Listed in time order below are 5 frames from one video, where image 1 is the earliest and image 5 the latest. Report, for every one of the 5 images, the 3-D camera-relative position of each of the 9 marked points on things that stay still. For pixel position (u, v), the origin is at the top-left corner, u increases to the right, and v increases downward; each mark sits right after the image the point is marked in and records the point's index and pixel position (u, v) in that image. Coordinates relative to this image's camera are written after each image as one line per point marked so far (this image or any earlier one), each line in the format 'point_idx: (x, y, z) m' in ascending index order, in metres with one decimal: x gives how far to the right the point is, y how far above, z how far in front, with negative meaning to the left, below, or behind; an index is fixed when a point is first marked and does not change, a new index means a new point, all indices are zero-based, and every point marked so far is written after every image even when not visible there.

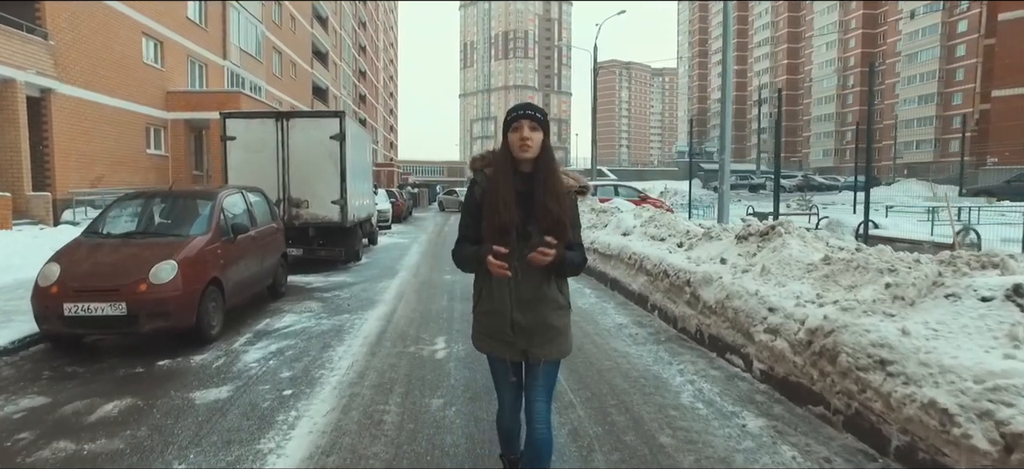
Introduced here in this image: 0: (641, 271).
0: (+1.6, -0.5, +8.7) m
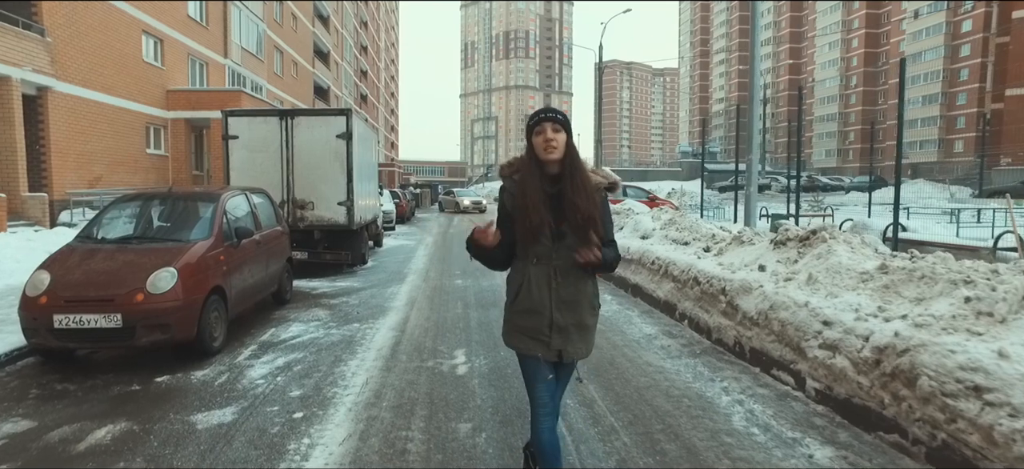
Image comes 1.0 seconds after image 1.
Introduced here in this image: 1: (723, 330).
0: (+1.9, -0.5, +8.2) m
1: (+1.9, -0.9, +6.2) m
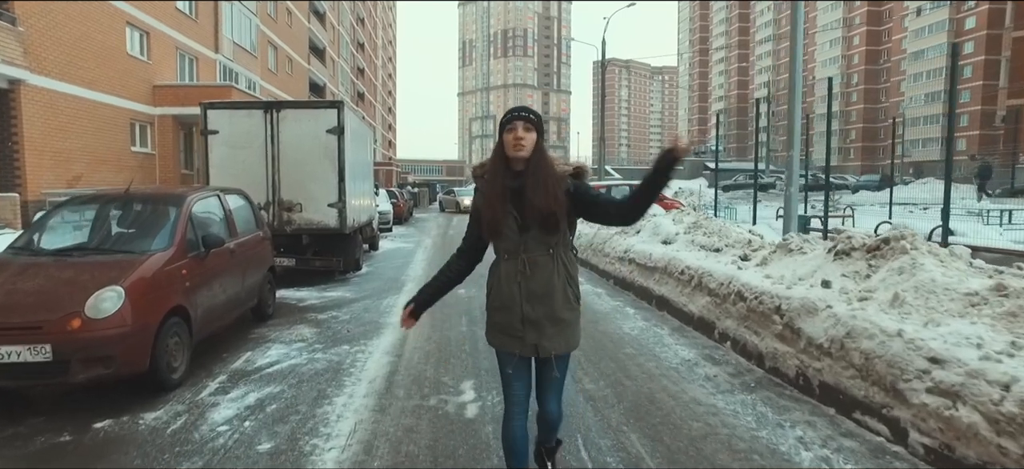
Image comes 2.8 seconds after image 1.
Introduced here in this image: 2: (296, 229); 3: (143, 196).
0: (+2.0, -0.6, +7.2) m
1: (+2.0, -0.9, +5.2) m
2: (-3.3, +0.1, +10.4) m
3: (-3.3, +0.3, +6.2) m
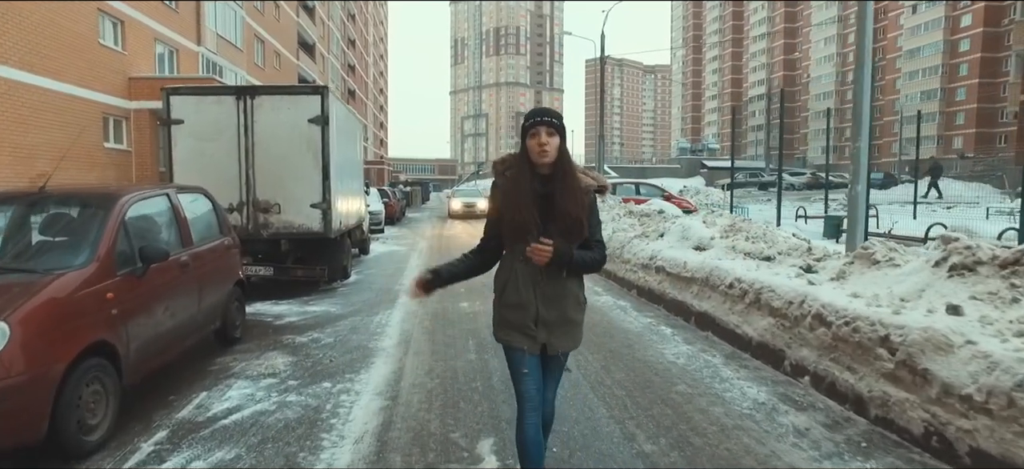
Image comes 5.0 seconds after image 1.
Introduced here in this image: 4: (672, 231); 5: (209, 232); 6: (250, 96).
0: (+2.2, -0.6, +5.9) m
1: (+2.2, -1.0, +4.0) m
2: (-3.1, 0.0, +9.1) m
3: (-3.2, +0.3, +4.9) m
4: (+2.3, 0.0, +10.0) m
5: (-2.7, 0.0, +6.2) m
6: (-3.4, +1.8, +8.9) m
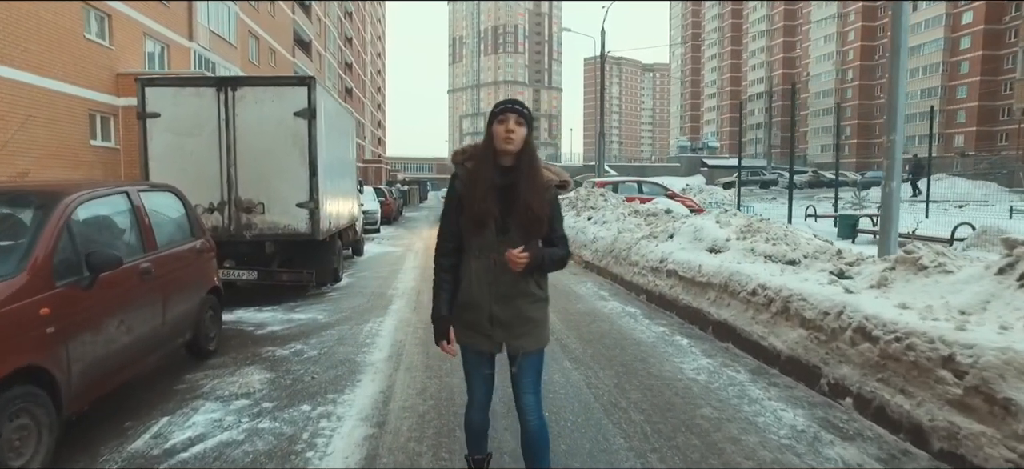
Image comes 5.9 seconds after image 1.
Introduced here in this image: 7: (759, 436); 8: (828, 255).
0: (+2.2, -0.7, +5.3) m
1: (+2.2, -1.0, +3.4) m
2: (-3.1, 0.0, +8.5) m
3: (-3.1, +0.3, +4.3) m
4: (+2.3, 0.0, +9.4) m
5: (-2.7, 0.0, +5.6) m
6: (-3.4, +1.8, +8.2) m
7: (+1.4, -1.2, +4.1) m
8: (+2.9, -0.2, +6.5) m
